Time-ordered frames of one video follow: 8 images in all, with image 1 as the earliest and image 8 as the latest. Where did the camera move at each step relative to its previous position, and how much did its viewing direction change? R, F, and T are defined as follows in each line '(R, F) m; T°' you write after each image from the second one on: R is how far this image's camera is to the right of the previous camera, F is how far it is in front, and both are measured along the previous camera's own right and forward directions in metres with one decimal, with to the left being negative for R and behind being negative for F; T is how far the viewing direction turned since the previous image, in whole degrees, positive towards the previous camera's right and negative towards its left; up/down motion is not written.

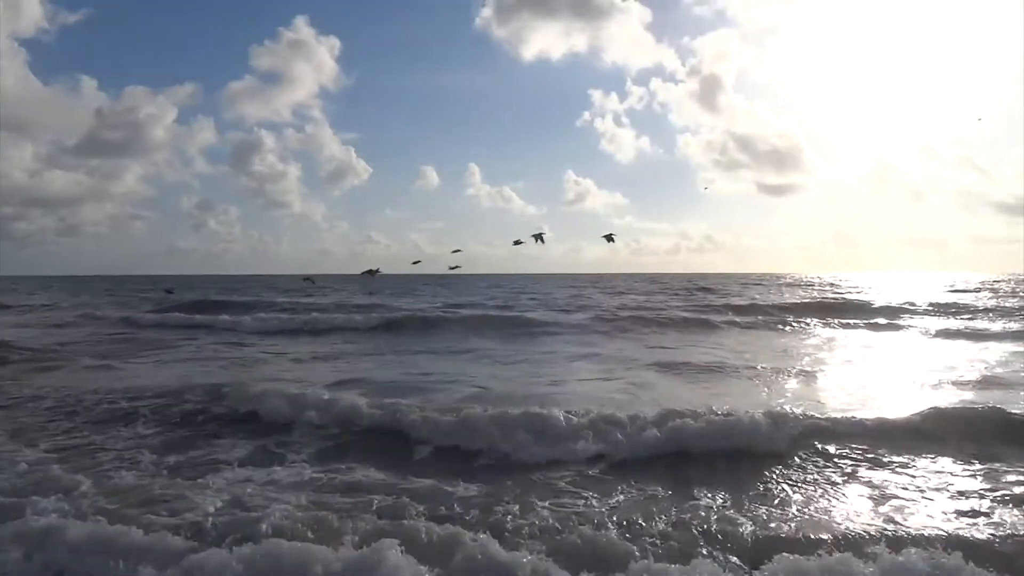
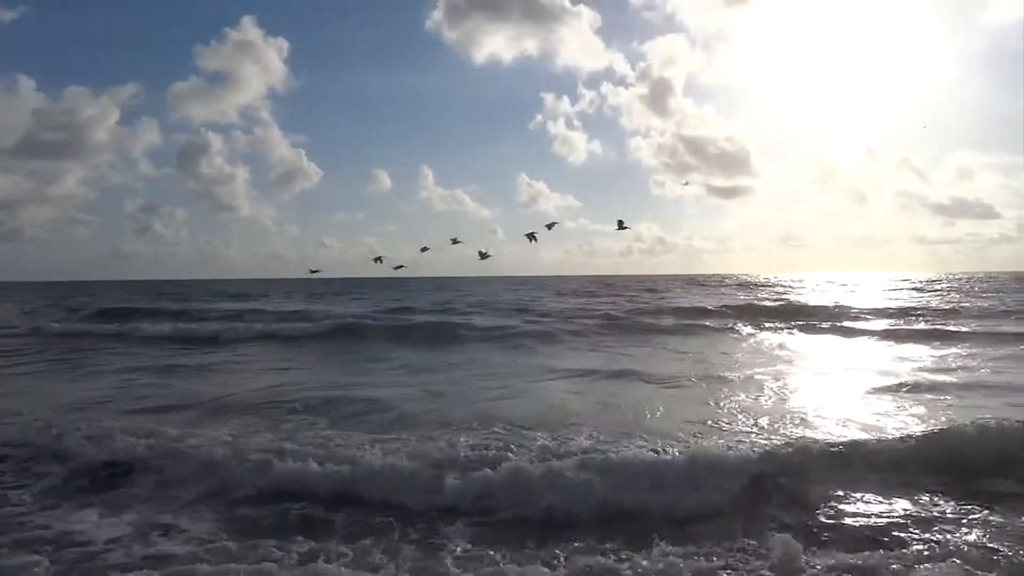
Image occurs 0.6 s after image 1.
(0.0, -0.1) m; +3°
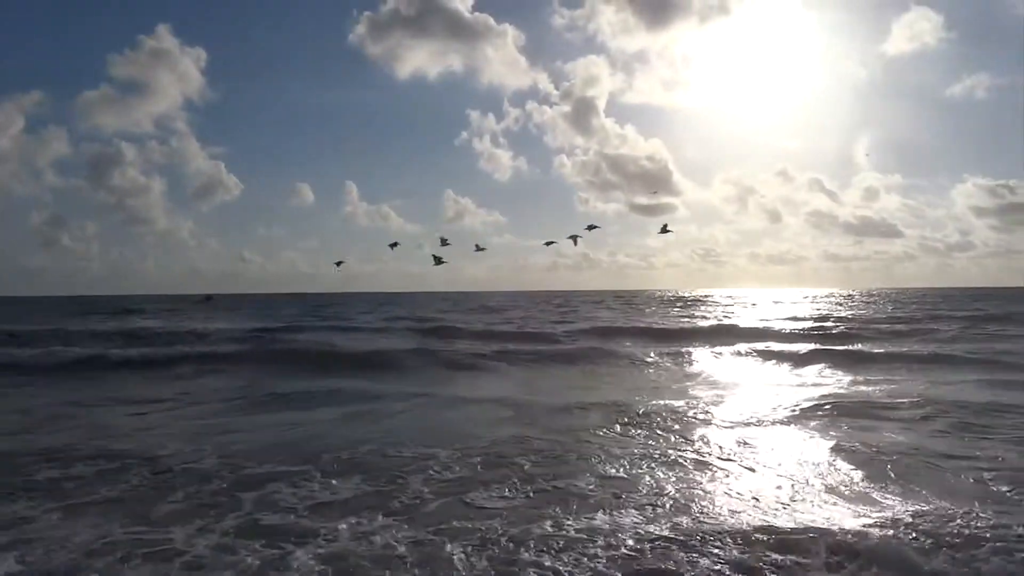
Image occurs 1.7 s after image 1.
(-0.8, -0.2) m; +5°
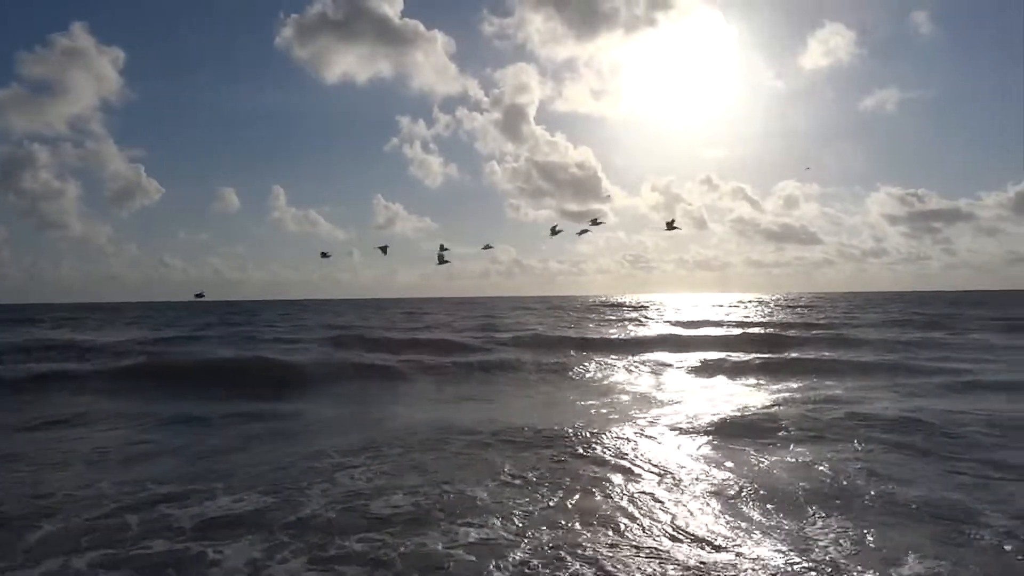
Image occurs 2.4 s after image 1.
(0.0, +0.3) m; +5°
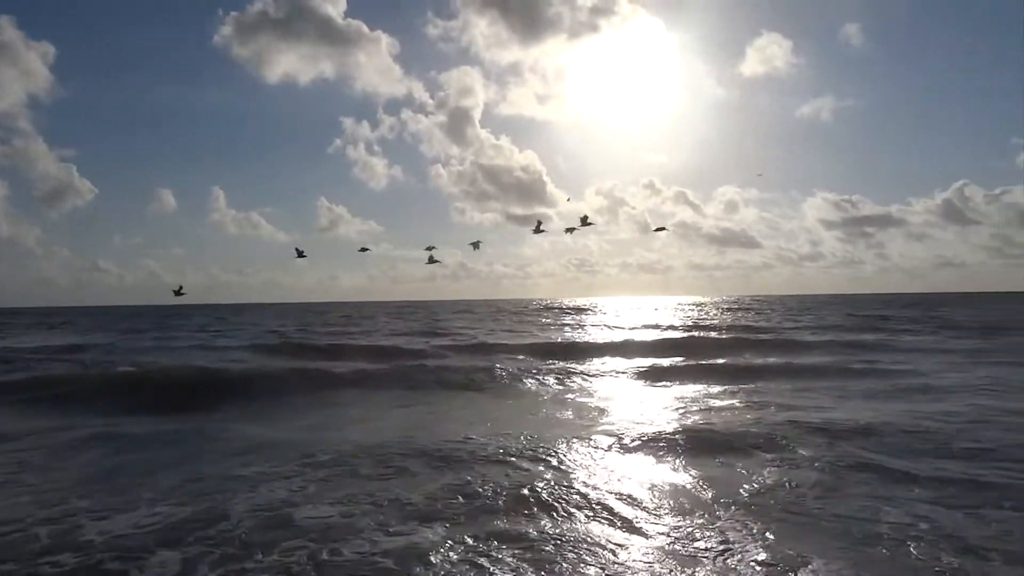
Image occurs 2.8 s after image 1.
(0.0, +0.1) m; +4°
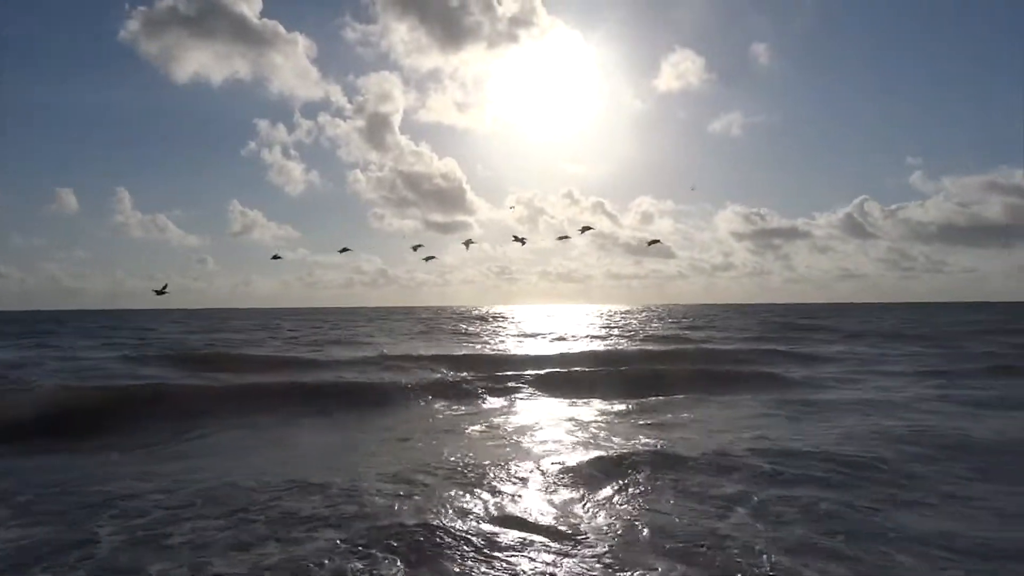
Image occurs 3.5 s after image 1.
(-0.8, +0.6) m; +6°
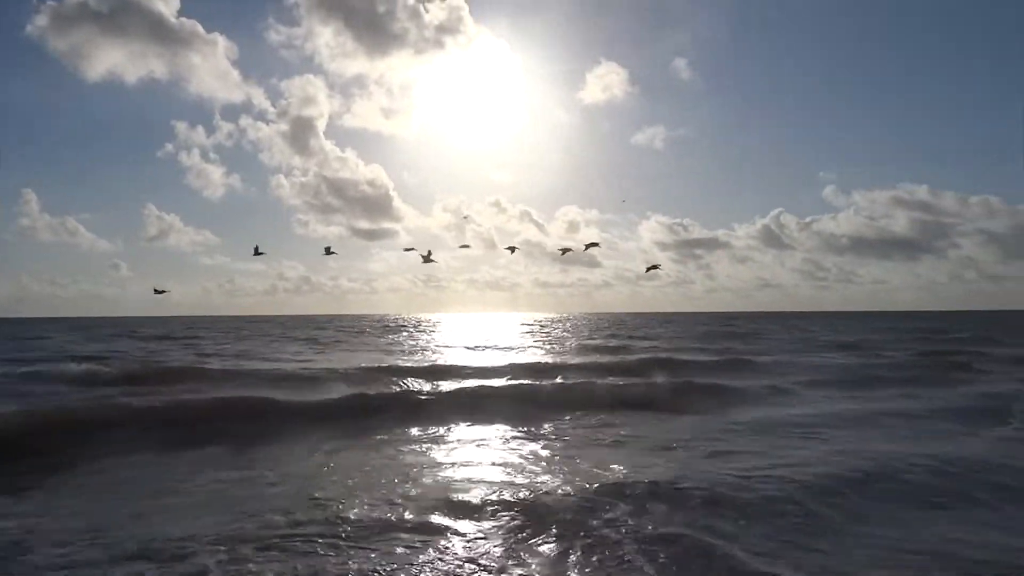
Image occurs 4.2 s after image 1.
(-0.8, +1.4) m; +5°
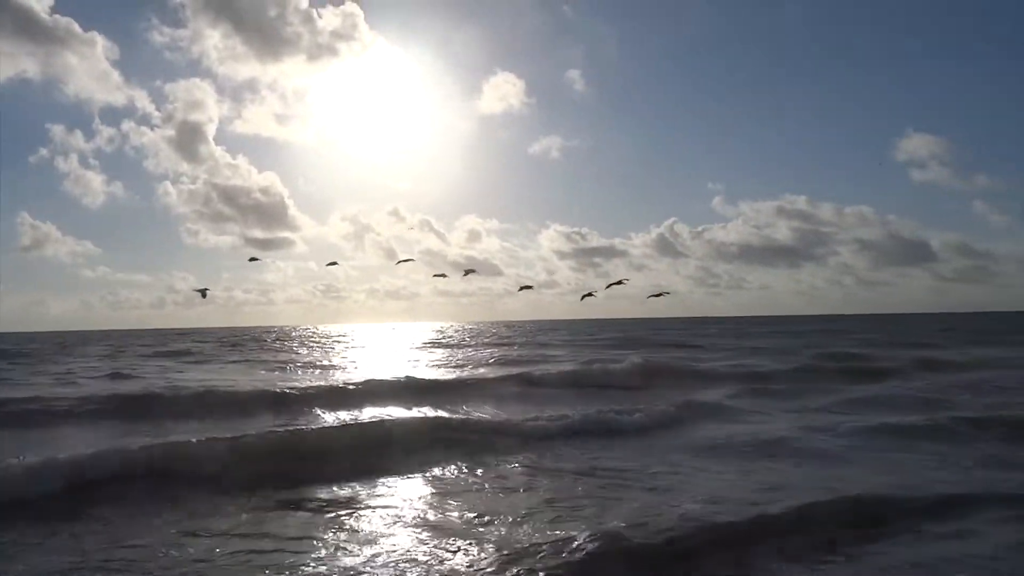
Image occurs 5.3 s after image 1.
(-1.9, +1.5) m; +7°
